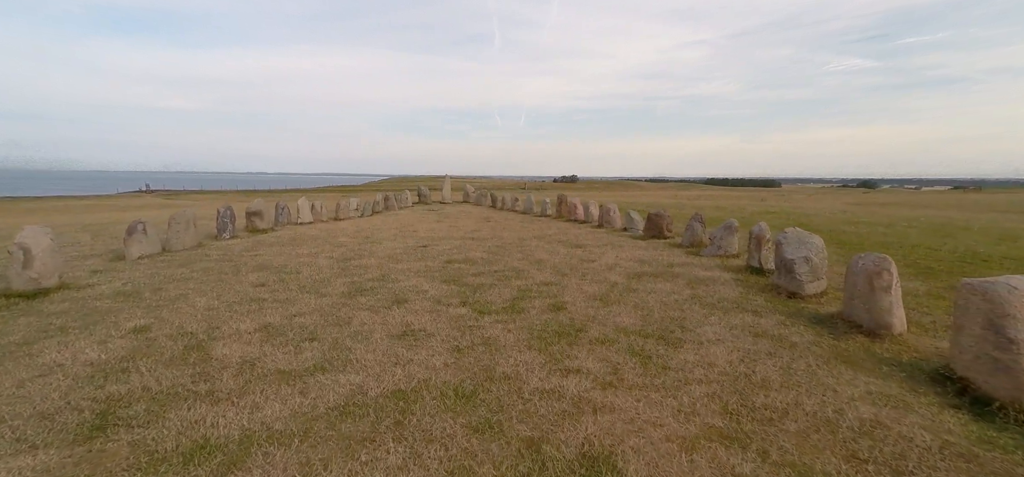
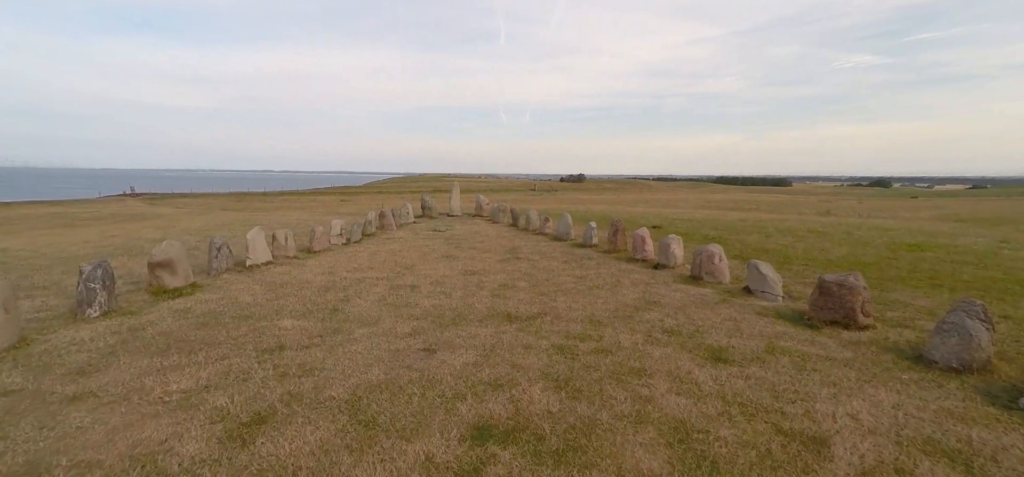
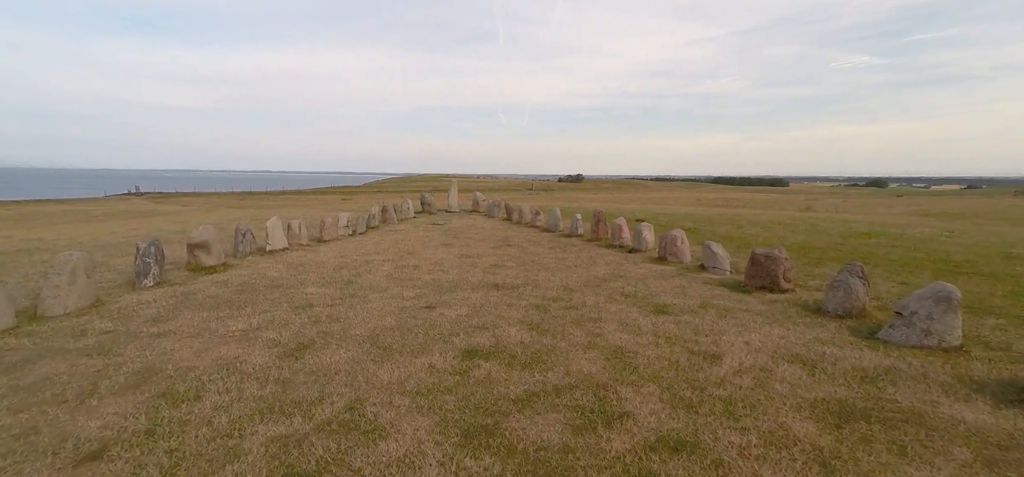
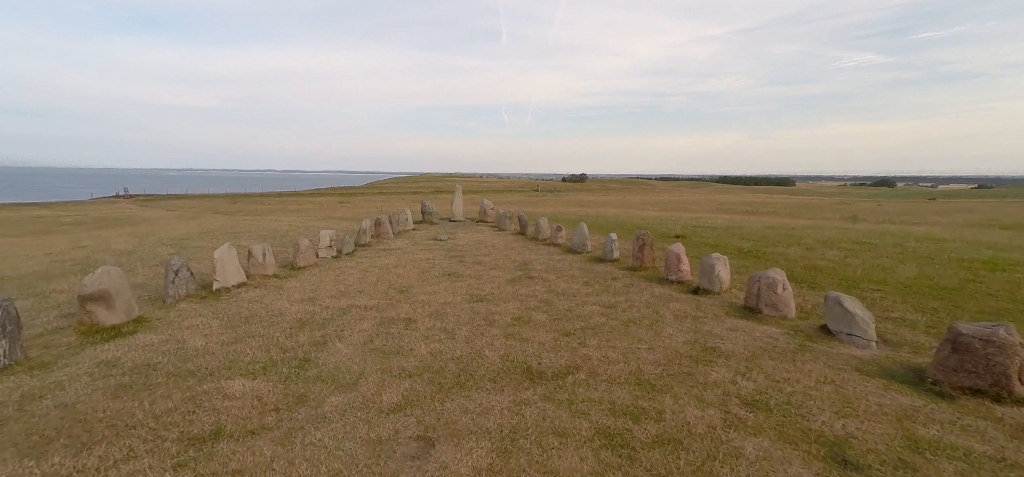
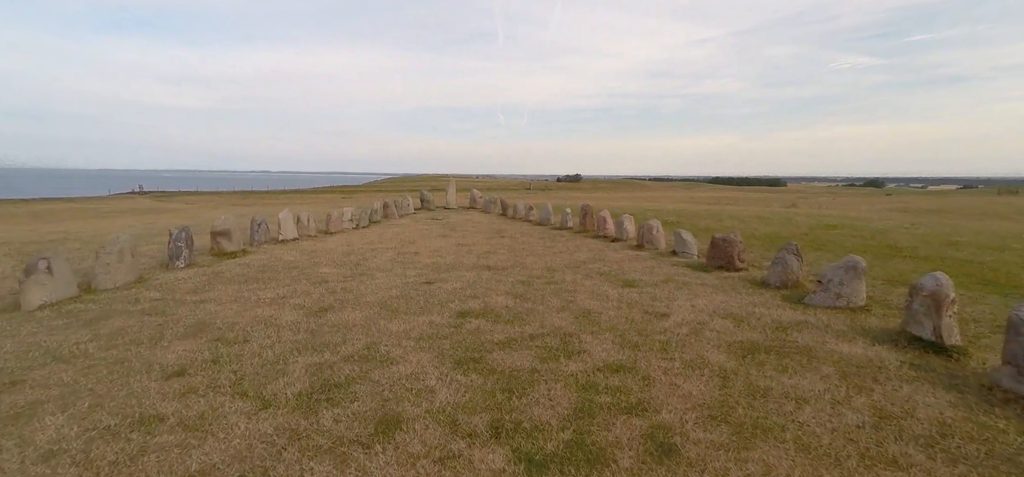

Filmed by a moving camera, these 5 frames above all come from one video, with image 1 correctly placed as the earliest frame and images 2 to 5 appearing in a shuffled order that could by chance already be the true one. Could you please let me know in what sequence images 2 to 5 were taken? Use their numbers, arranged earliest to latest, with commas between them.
5, 3, 2, 4
